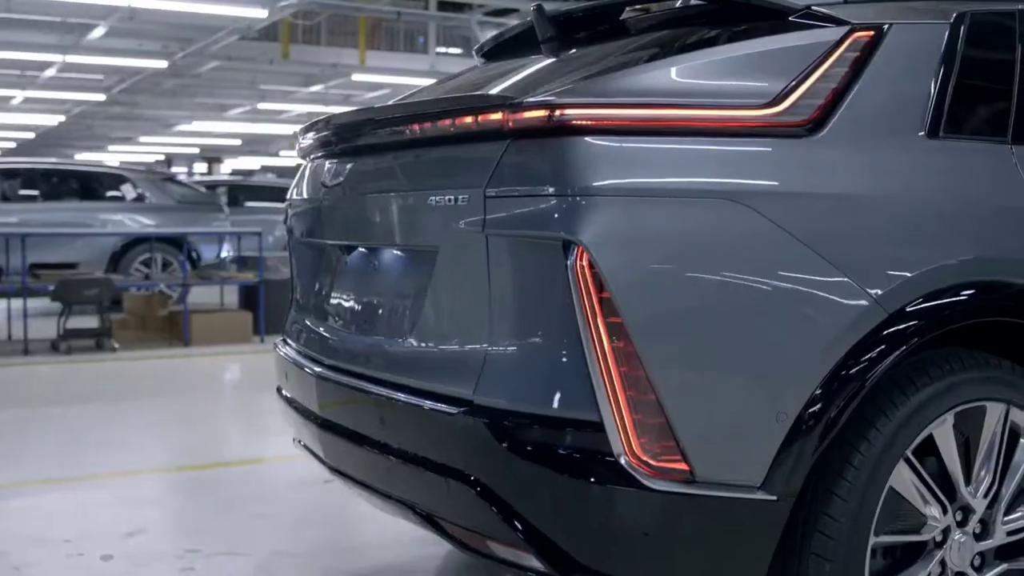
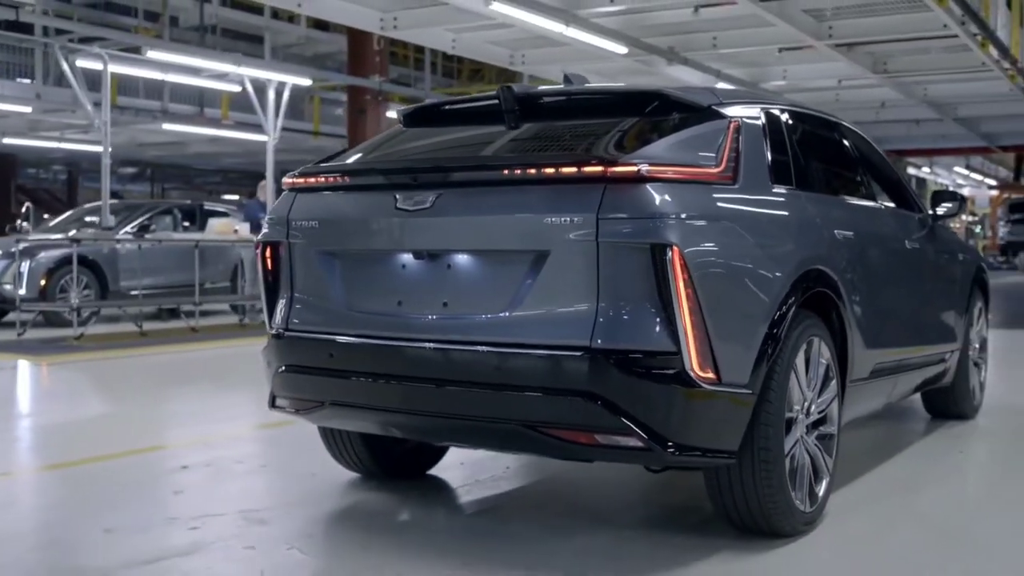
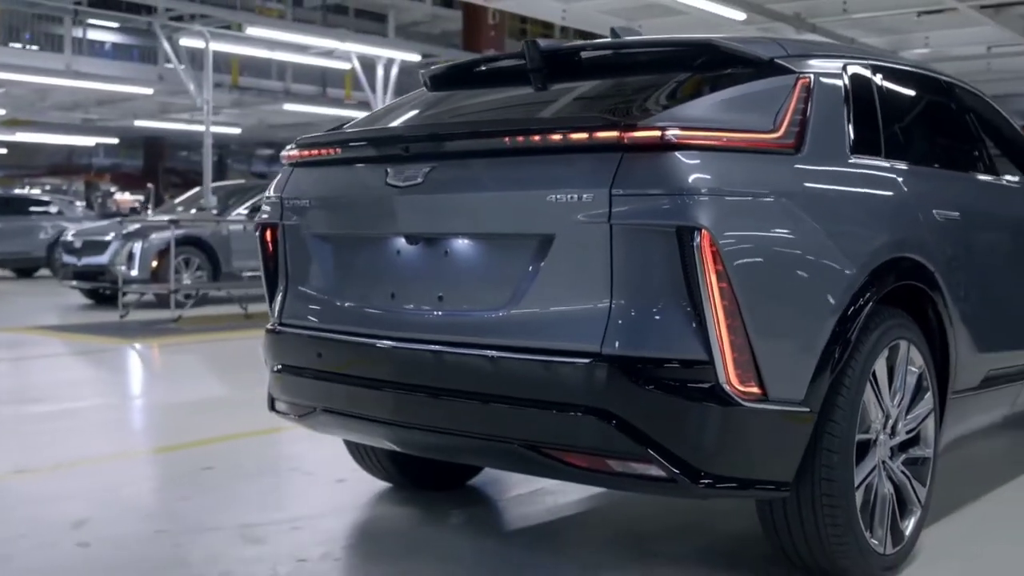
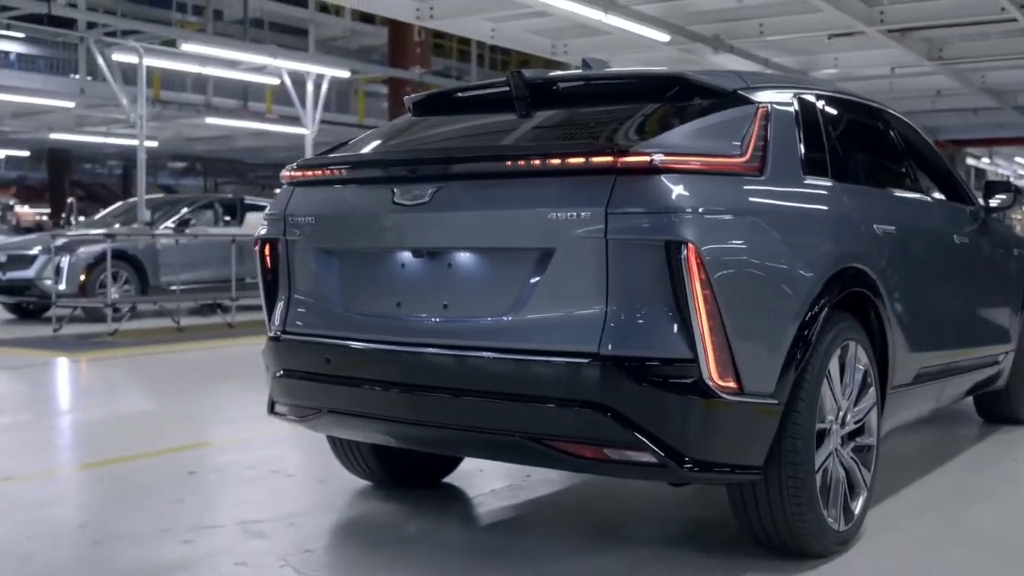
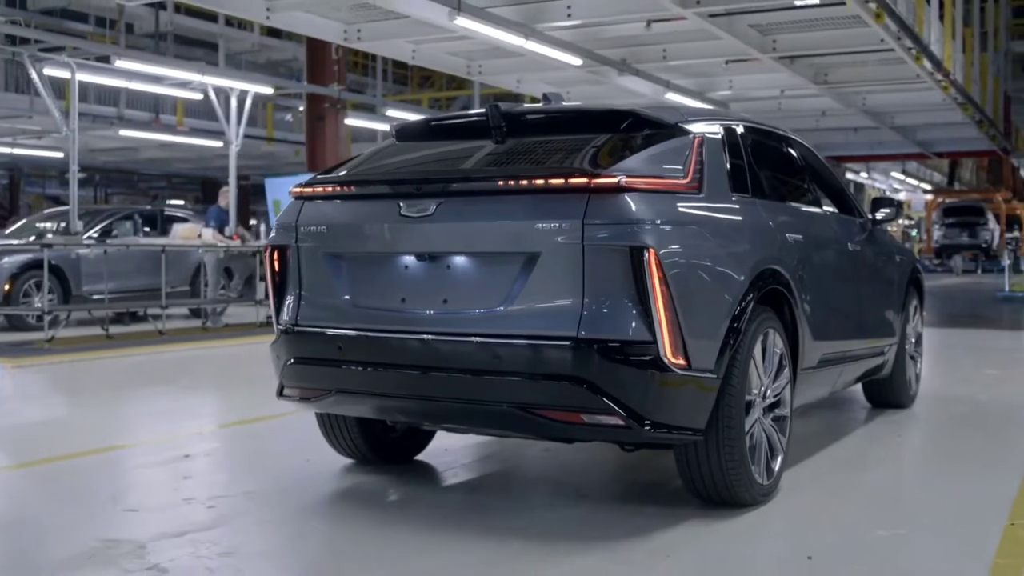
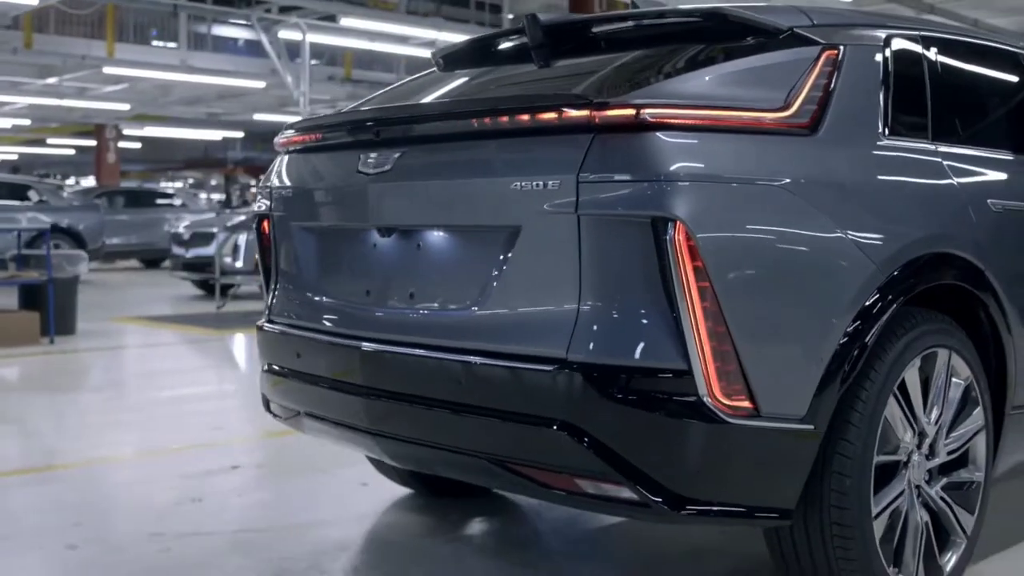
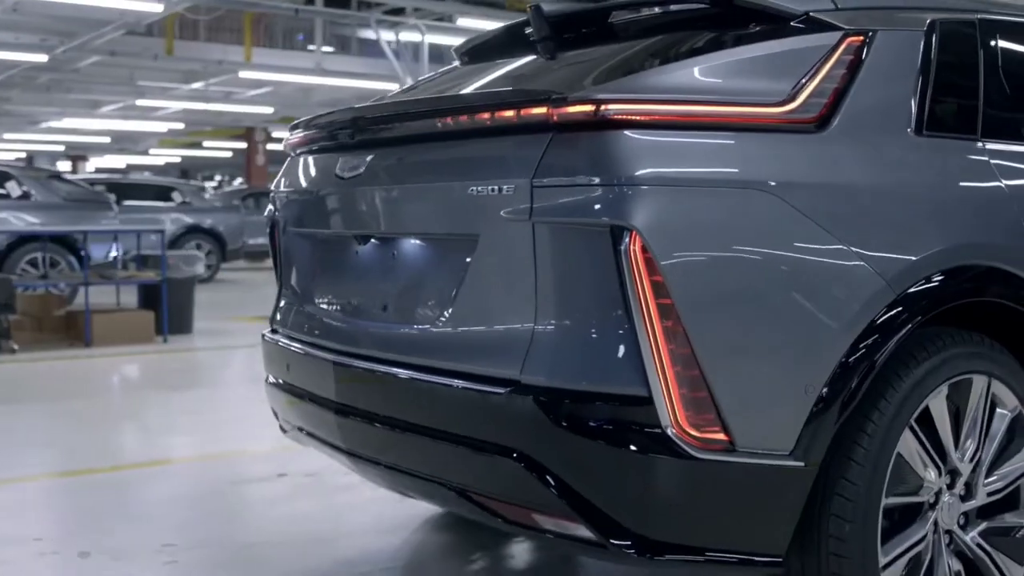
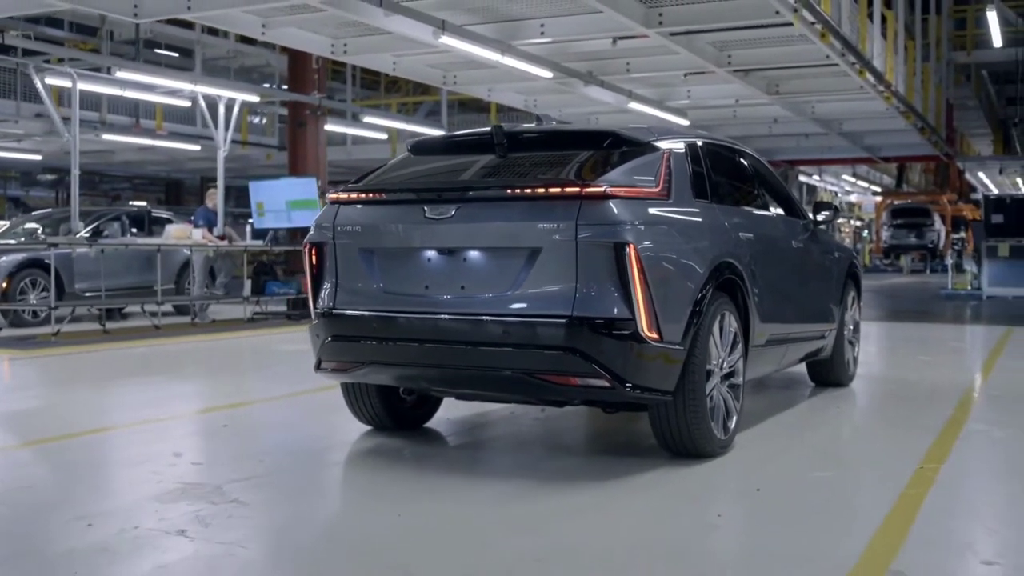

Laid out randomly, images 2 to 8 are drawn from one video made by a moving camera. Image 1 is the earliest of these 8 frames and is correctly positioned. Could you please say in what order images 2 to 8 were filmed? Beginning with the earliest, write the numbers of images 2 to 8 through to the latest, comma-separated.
7, 6, 3, 4, 2, 5, 8
